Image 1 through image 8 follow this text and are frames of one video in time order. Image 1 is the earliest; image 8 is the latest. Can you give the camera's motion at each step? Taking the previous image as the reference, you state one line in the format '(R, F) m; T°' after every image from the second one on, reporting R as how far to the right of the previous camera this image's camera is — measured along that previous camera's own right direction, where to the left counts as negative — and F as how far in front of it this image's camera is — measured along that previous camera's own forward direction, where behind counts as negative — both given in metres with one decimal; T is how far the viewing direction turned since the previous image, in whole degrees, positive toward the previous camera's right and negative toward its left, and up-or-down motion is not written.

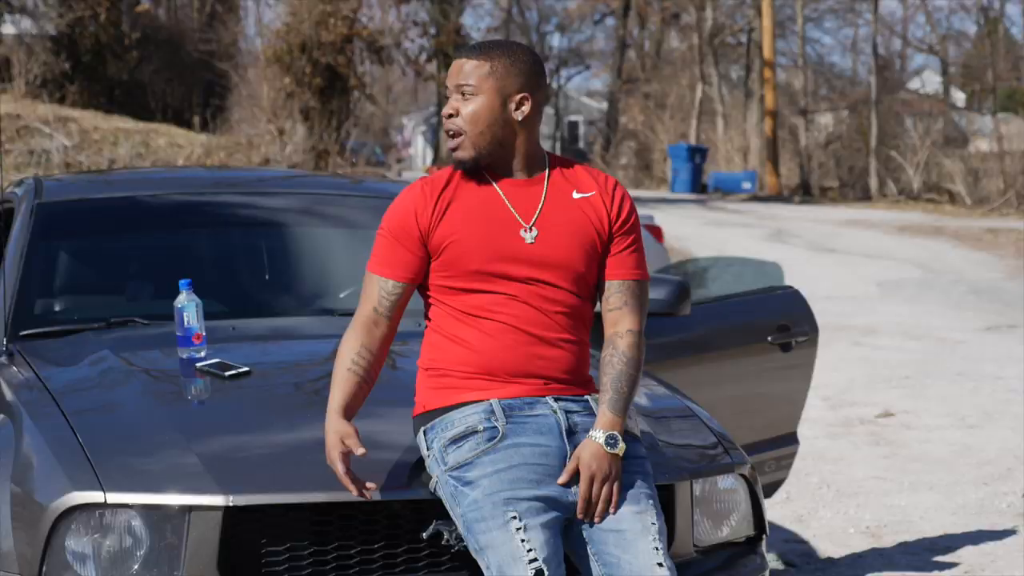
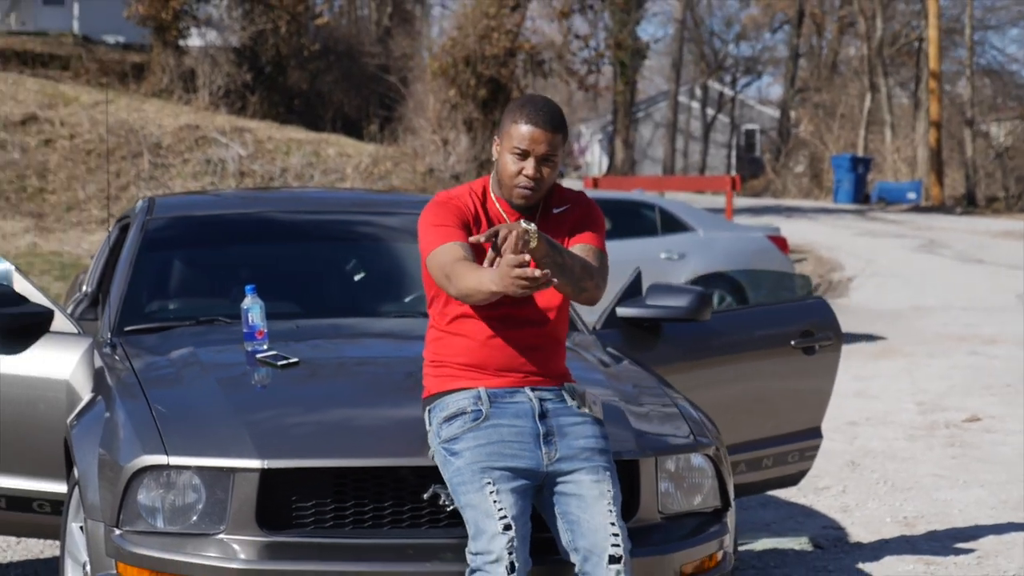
(+0.3, -0.6) m; -6°
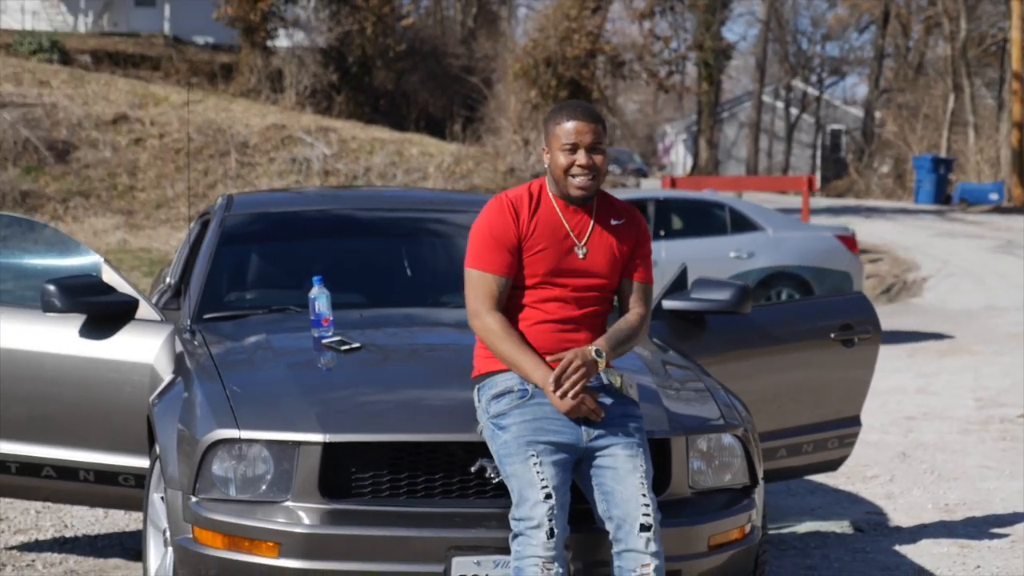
(+0.1, -0.3) m; -3°
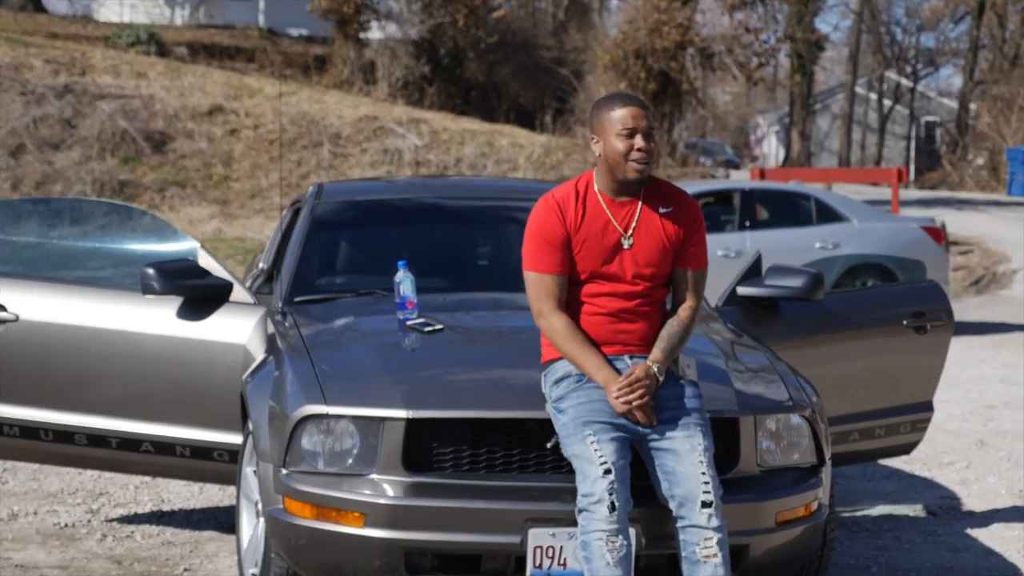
(0.0, -0.2) m; -3°
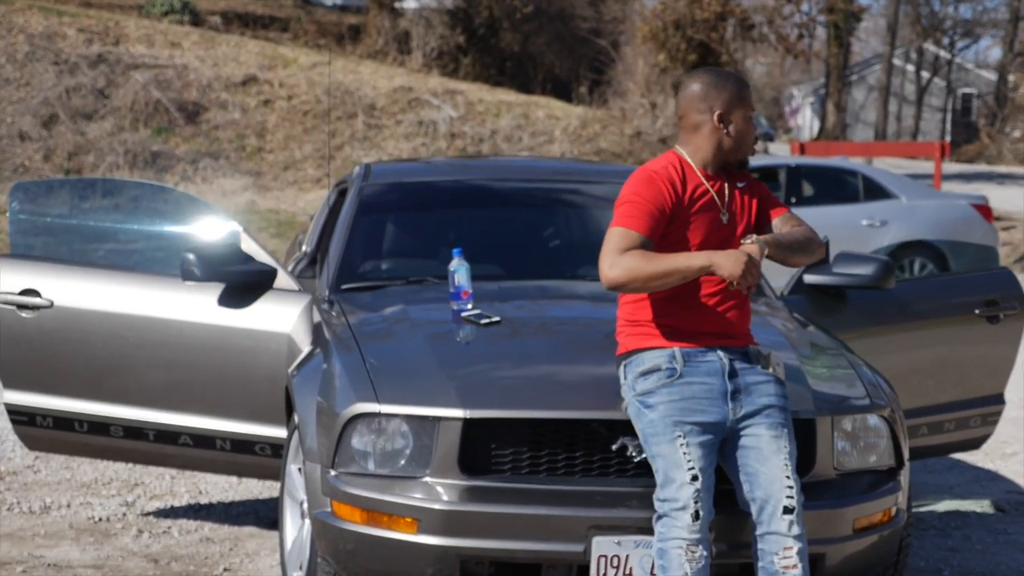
(-0.1, +0.2) m; -1°
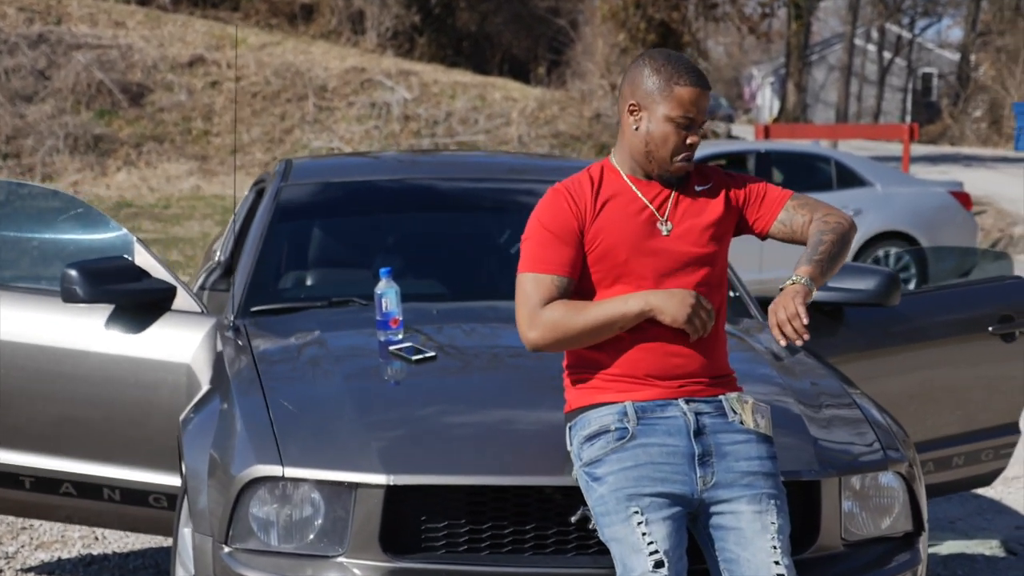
(0.0, +0.7) m; +1°
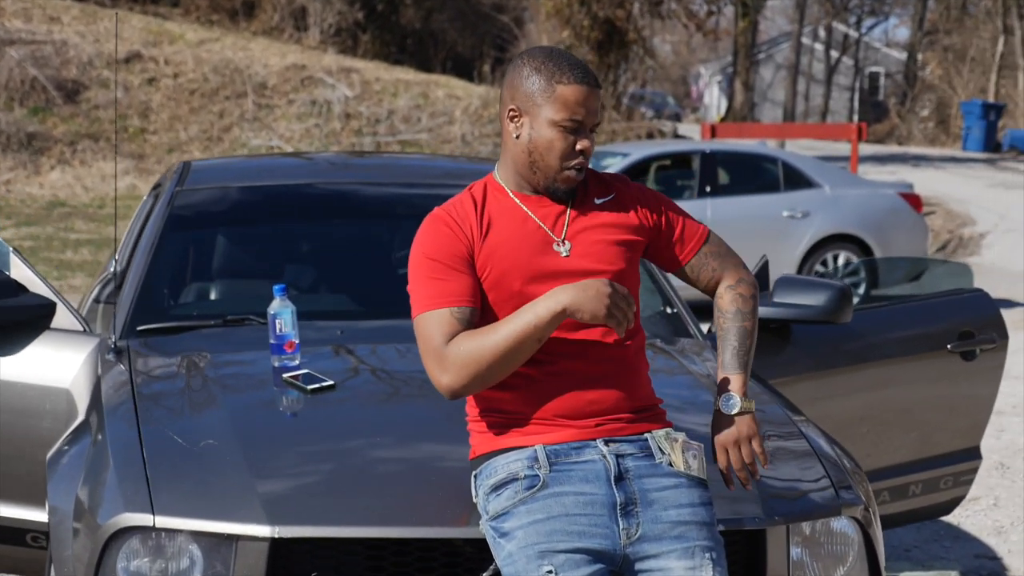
(+0.1, +0.4) m; +2°
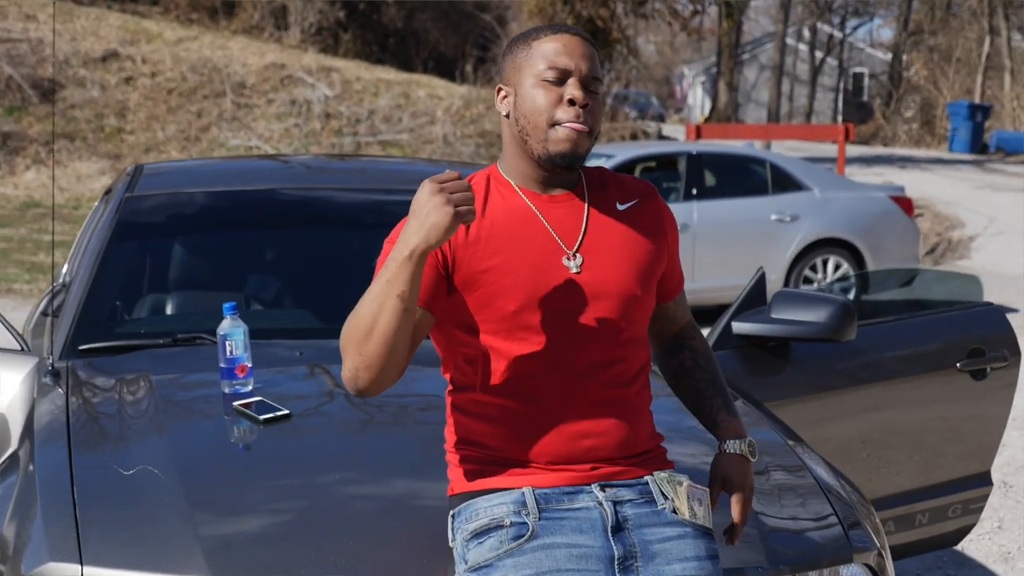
(0.0, +0.3) m; +1°
